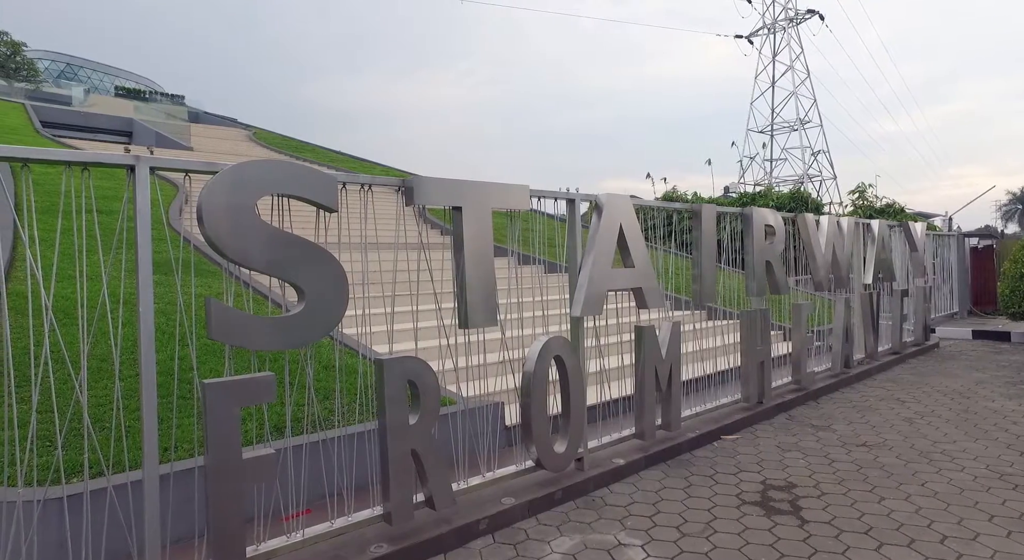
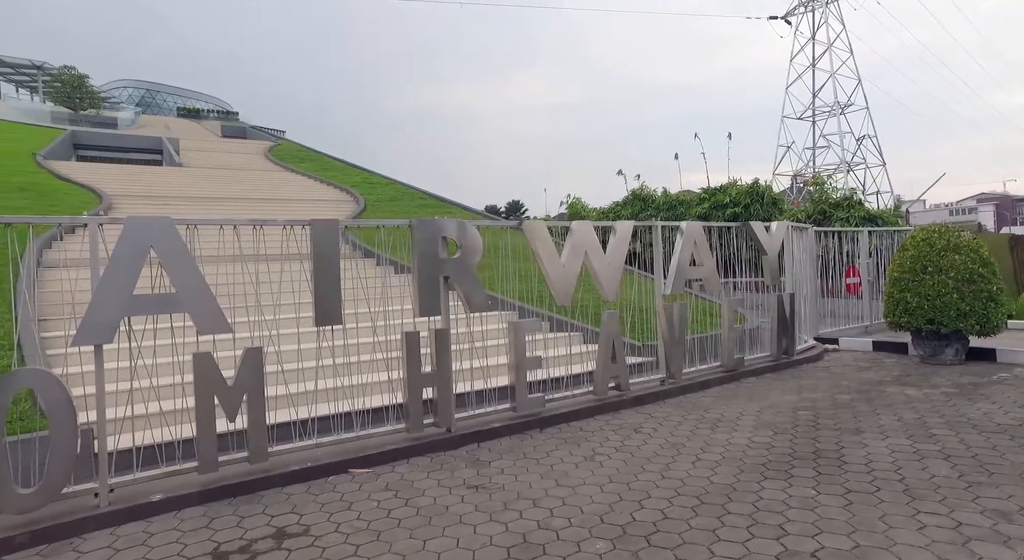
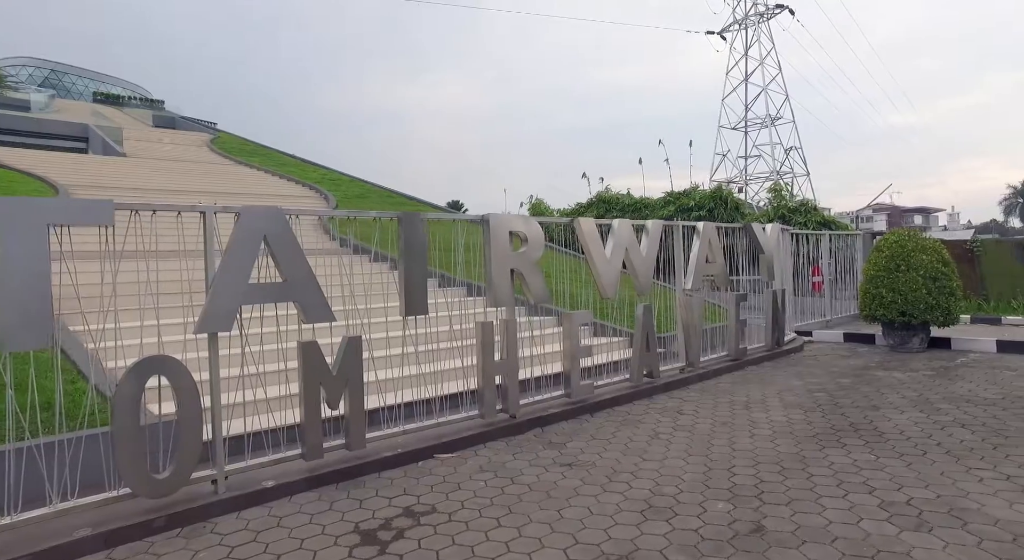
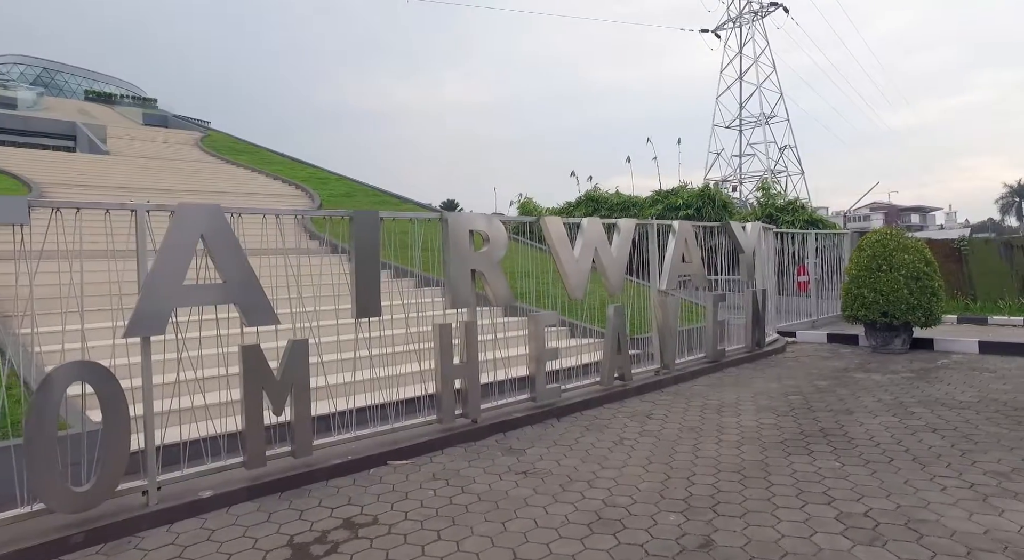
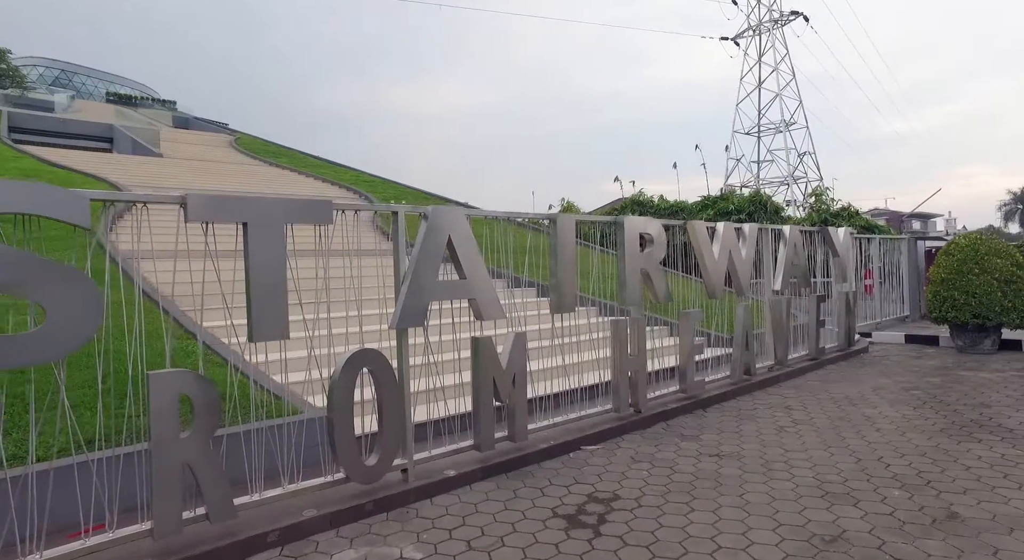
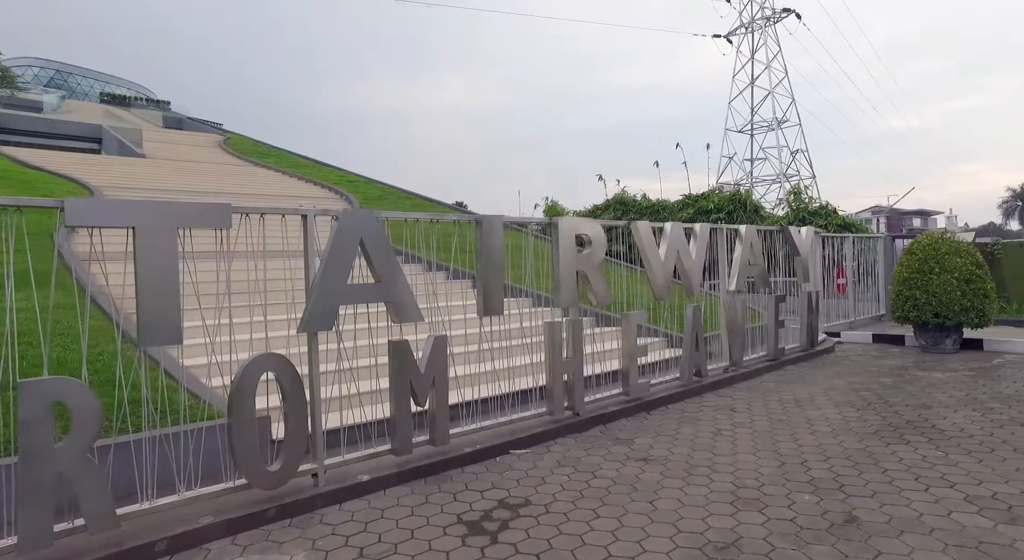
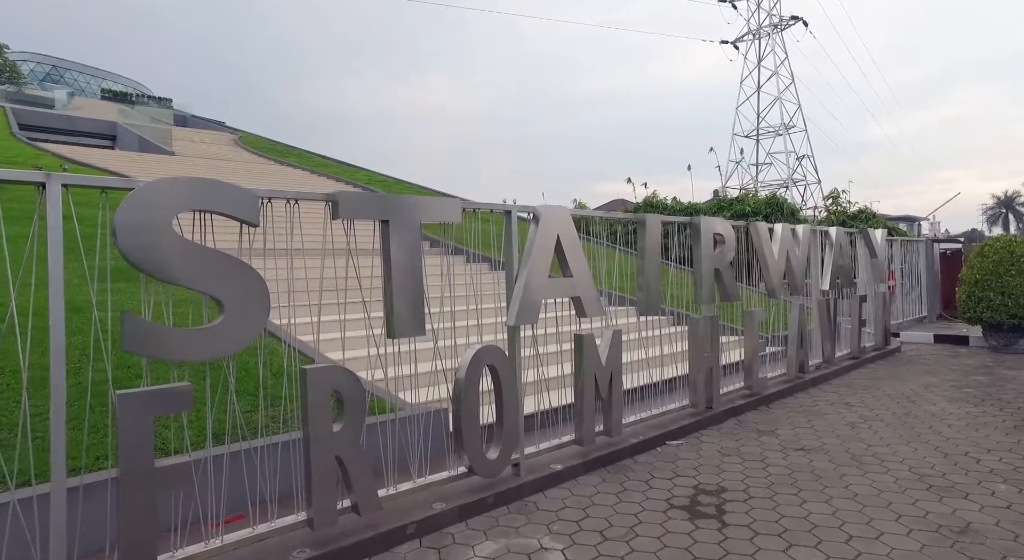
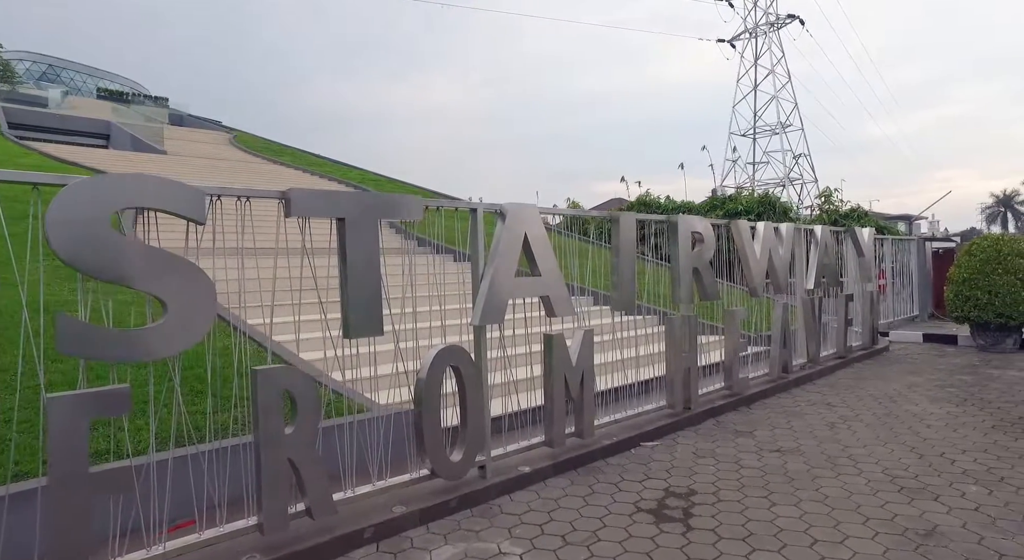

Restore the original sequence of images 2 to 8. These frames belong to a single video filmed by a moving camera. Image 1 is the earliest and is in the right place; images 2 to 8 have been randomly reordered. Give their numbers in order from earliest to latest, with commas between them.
7, 8, 5, 6, 3, 4, 2
